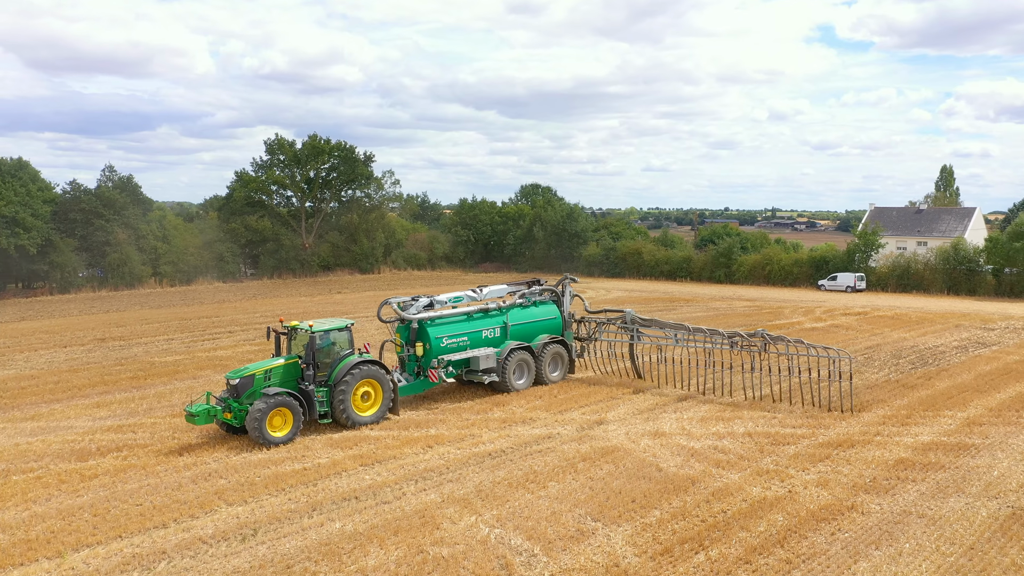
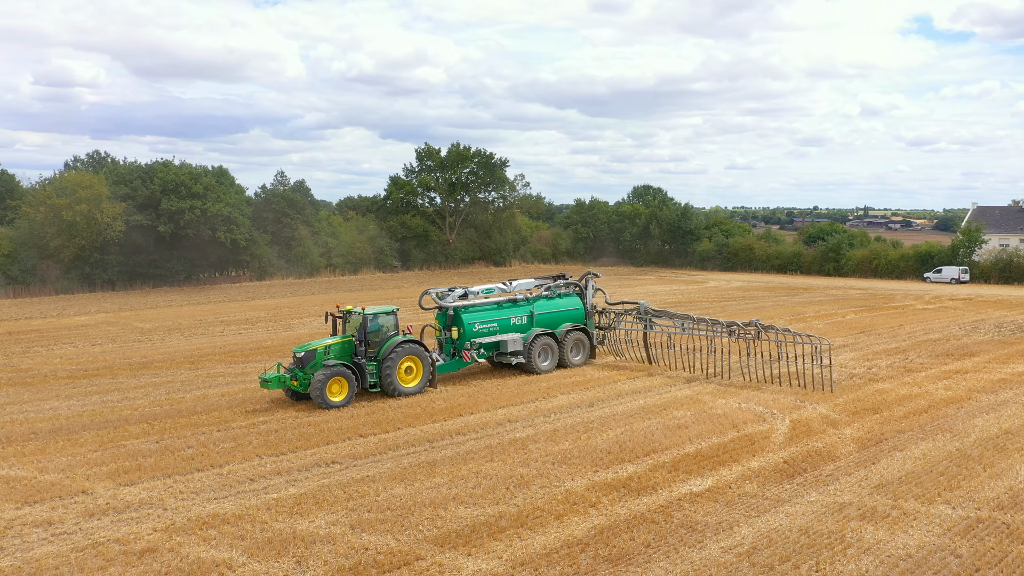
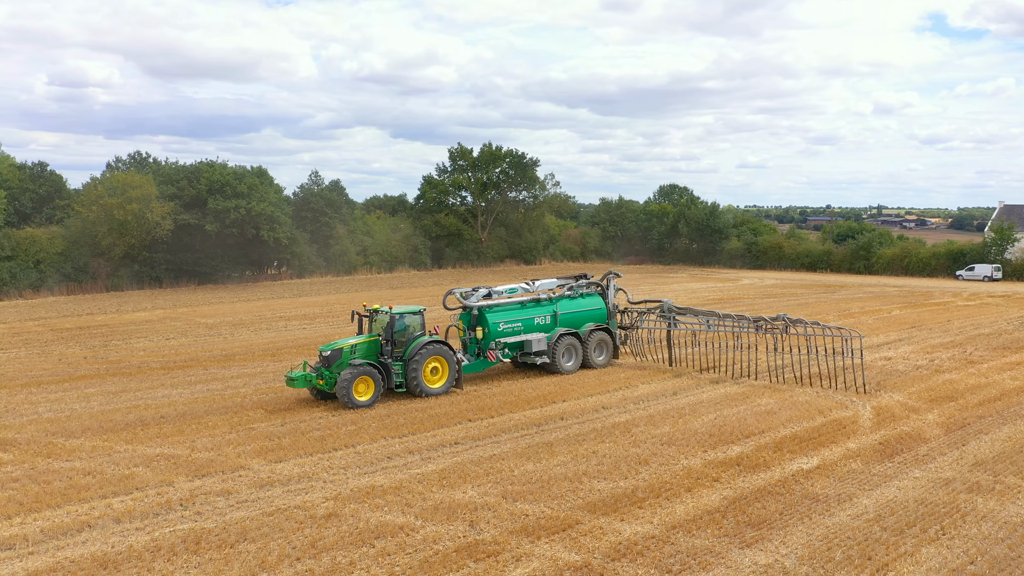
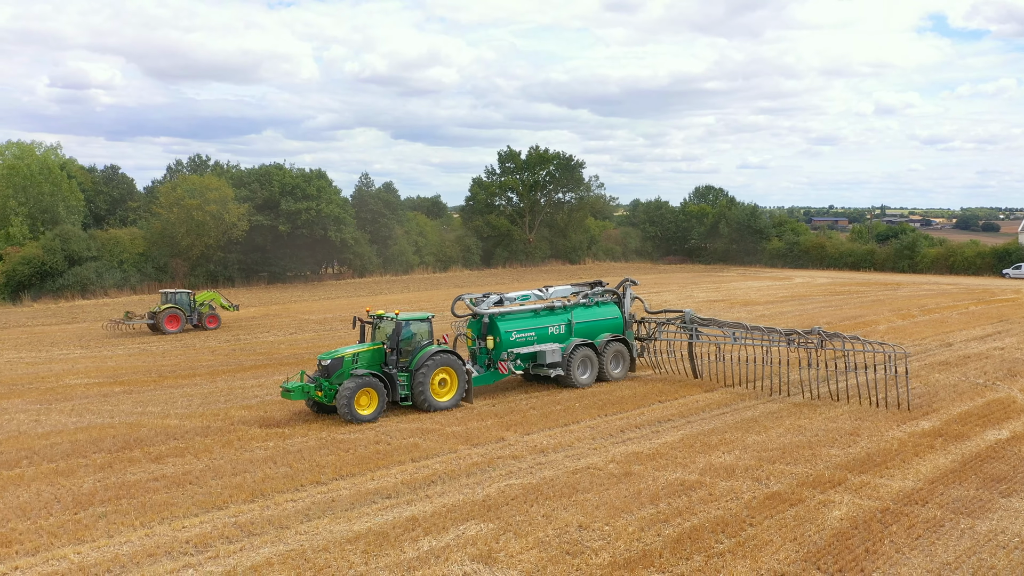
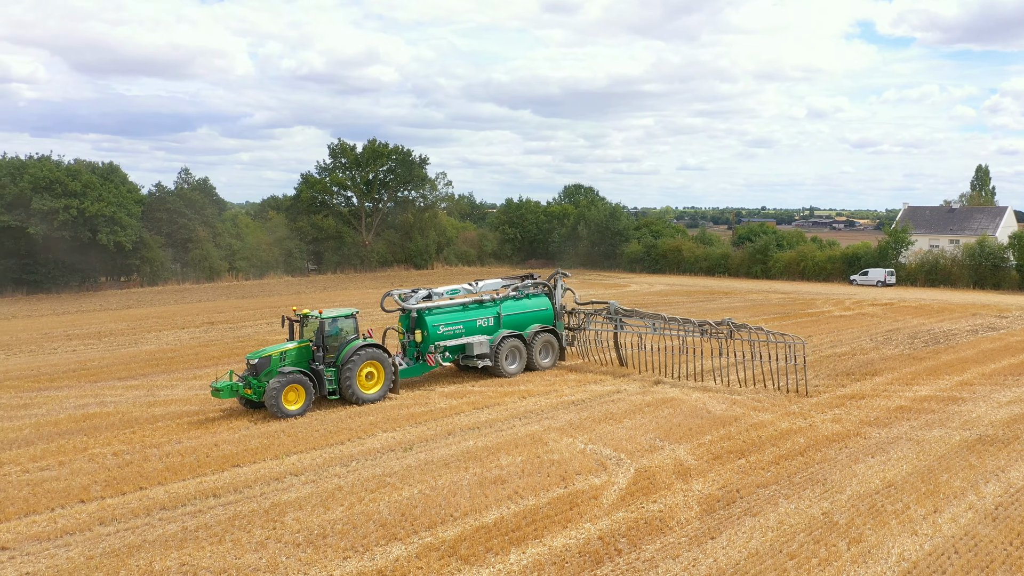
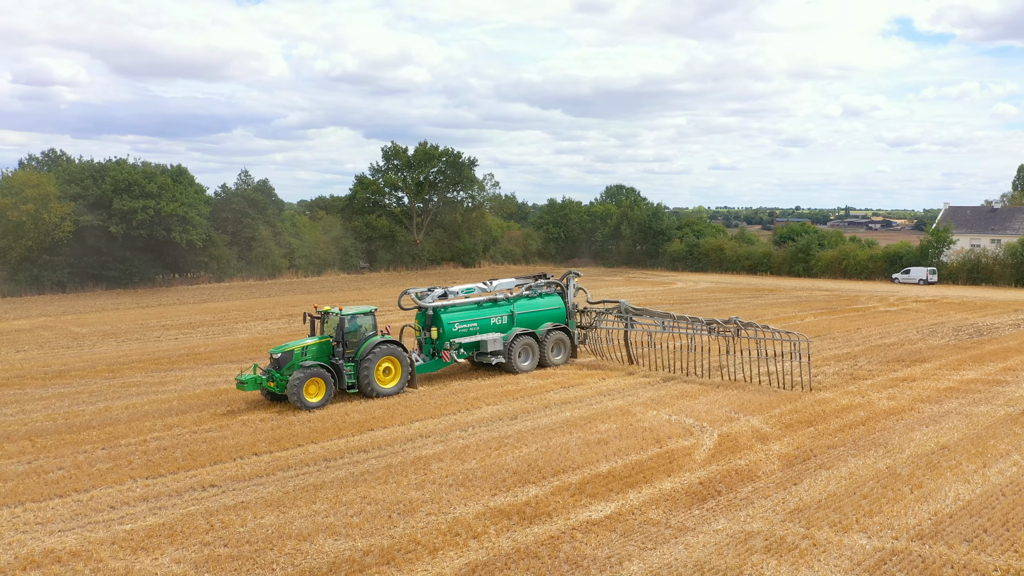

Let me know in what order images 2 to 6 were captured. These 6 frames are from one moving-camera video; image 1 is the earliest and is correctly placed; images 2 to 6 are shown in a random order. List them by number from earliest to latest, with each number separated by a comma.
5, 6, 2, 3, 4
